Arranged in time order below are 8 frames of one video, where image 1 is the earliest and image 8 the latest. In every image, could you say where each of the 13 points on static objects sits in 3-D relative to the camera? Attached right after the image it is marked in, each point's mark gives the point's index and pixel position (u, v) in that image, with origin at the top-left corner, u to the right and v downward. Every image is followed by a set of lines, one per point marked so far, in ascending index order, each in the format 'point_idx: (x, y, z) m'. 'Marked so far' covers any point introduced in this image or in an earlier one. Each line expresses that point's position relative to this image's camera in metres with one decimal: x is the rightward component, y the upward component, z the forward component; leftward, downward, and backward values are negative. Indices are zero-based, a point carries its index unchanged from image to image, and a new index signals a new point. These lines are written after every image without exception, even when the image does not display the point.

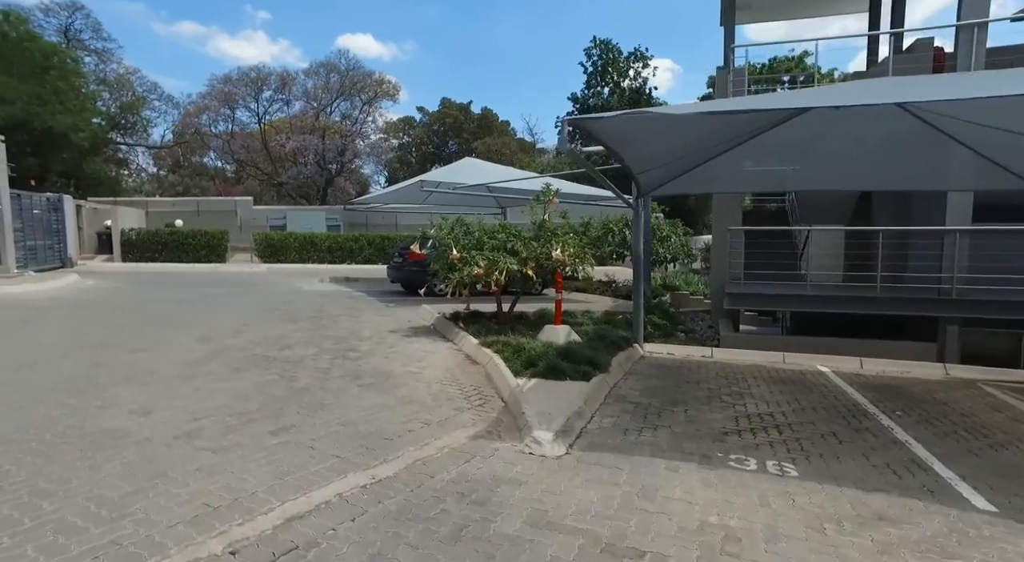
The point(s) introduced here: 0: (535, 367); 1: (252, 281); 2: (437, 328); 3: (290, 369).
0: (+0.2, -0.9, +6.4) m
1: (-7.9, 0.0, +18.9) m
2: (-1.1, -0.7, +9.2) m
3: (-2.3, -0.9, +6.5) m
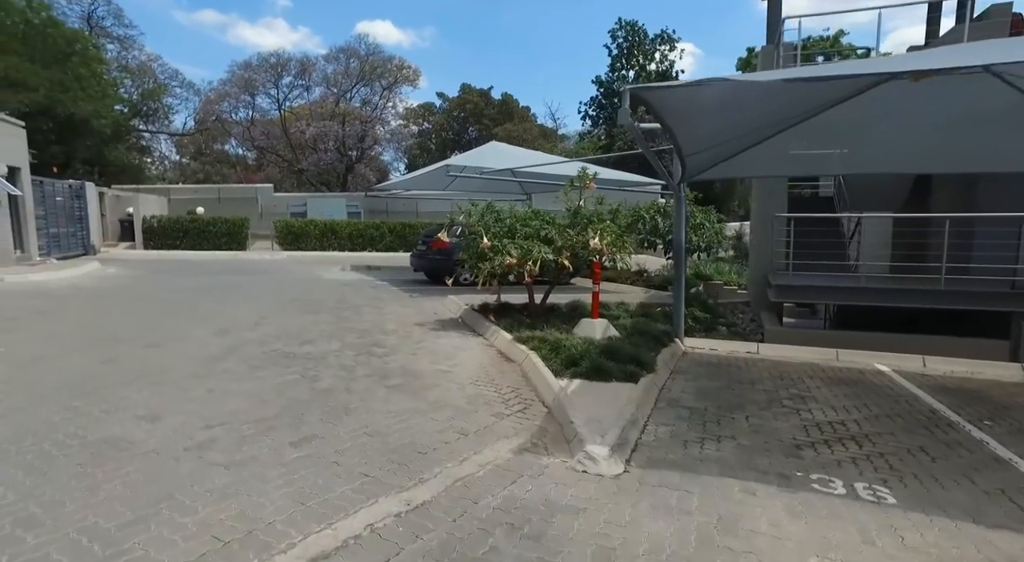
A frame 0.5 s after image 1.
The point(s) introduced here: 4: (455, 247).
0: (+0.6, -0.8, +5.9) m
1: (-7.1, +0.3, +18.5) m
2: (-0.6, -0.6, +8.7) m
3: (-1.9, -0.8, +6.0) m
4: (-1.3, +0.7, +14.0) m
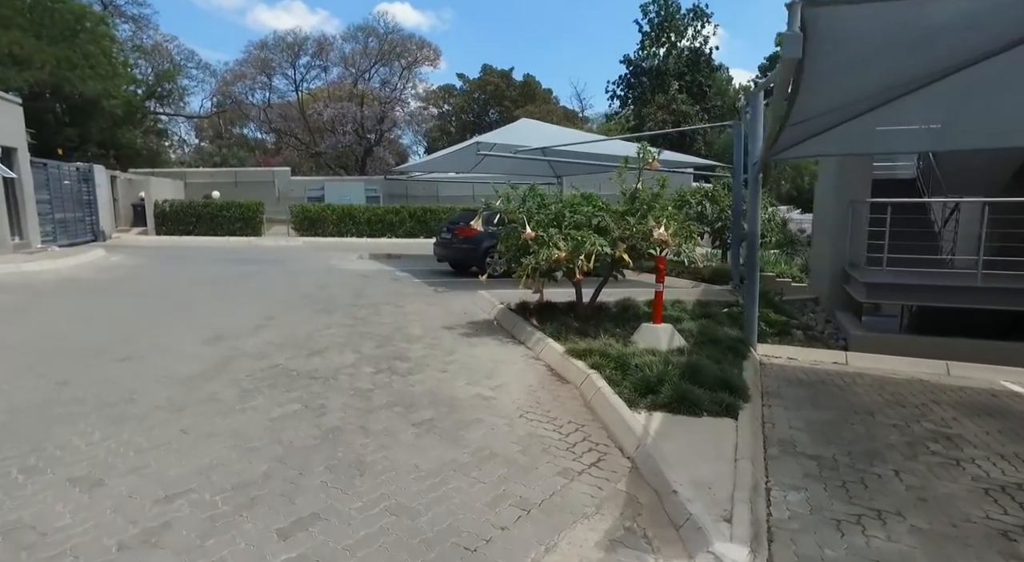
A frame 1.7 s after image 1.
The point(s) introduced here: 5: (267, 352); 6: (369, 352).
0: (+1.1, -0.9, +4.6) m
1: (-6.3, +0.7, +17.4) m
2: (-0.1, -0.5, +7.4) m
3: (-1.5, -0.9, +4.8) m
4: (-0.6, +0.9, +12.8) m
5: (-2.3, -0.7, +5.9) m
6: (-1.4, -0.7, +6.1) m
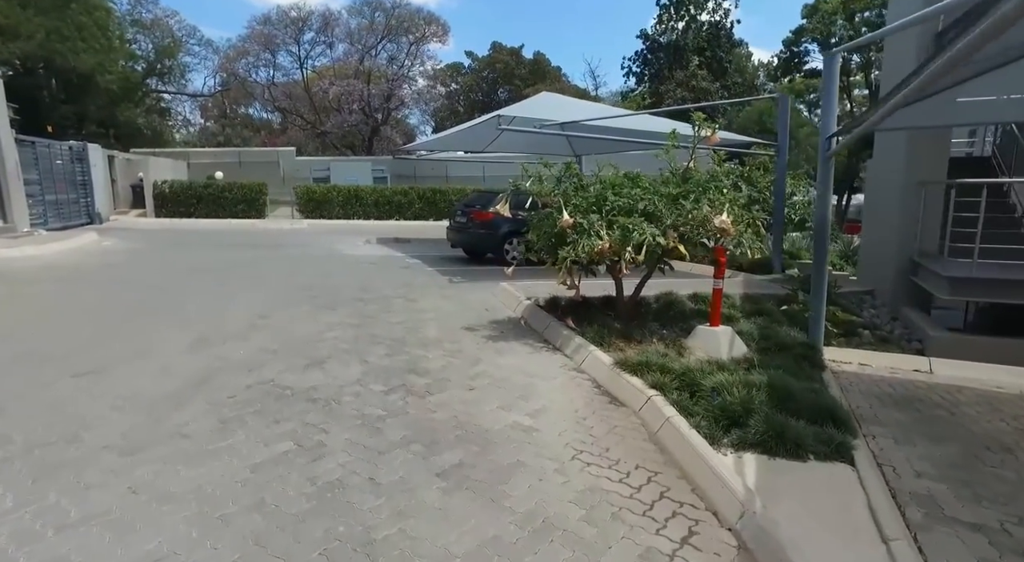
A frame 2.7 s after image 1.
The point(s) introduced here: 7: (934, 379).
0: (+1.3, -0.9, +3.6) m
1: (-5.9, +1.0, +16.5) m
2: (+0.2, -0.5, +6.4) m
3: (-1.2, -0.9, +3.8) m
4: (-0.2, +1.2, +11.7) m
5: (-2.0, -0.6, +4.9) m
6: (-1.1, -0.7, +5.1) m
7: (+4.1, -1.0, +6.0) m
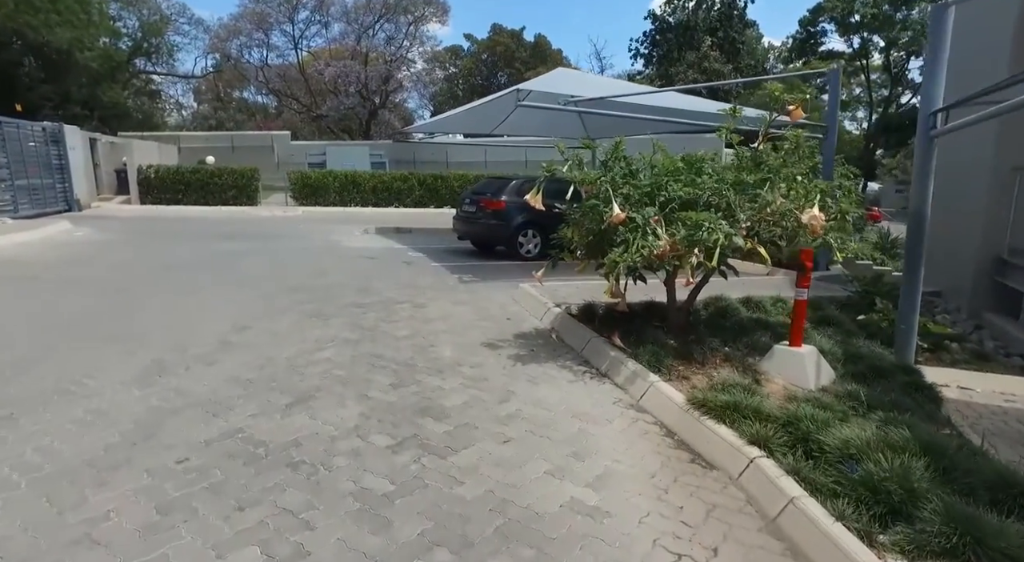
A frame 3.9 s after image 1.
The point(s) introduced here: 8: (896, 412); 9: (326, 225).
0: (+1.6, -1.0, +2.5) m
1: (-5.6, +1.2, +15.3) m
2: (+0.5, -0.5, +5.3) m
3: (-0.9, -1.0, +2.7) m
4: (0.0, +1.2, +10.5) m
5: (-1.8, -0.7, +3.8) m
6: (-0.8, -0.8, +4.0) m
7: (+4.3, -1.0, +4.8) m
8: (+2.3, -0.8, +3.7) m
9: (-5.1, +1.5, +16.9) m
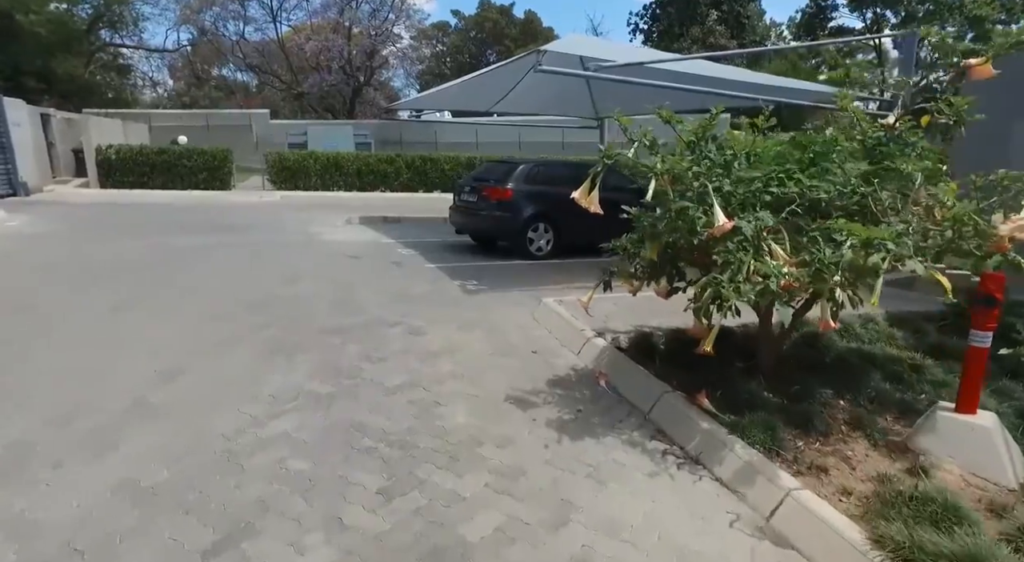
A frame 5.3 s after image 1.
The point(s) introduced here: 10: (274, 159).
0: (+1.9, -1.3, +1.0) m
1: (-5.6, +1.3, +13.6) m
2: (+0.7, -0.7, +3.8) m
3: (-0.6, -1.2, +1.1) m
4: (+0.2, +1.2, +9.0) m
5: (-1.5, -1.0, +2.2) m
6: (-0.6, -1.0, +2.4) m
7: (+4.6, -1.2, +3.4) m
8: (+2.6, -1.0, +2.3) m
9: (-5.1, +1.7, +15.2) m
10: (-7.4, +3.7, +19.1) m
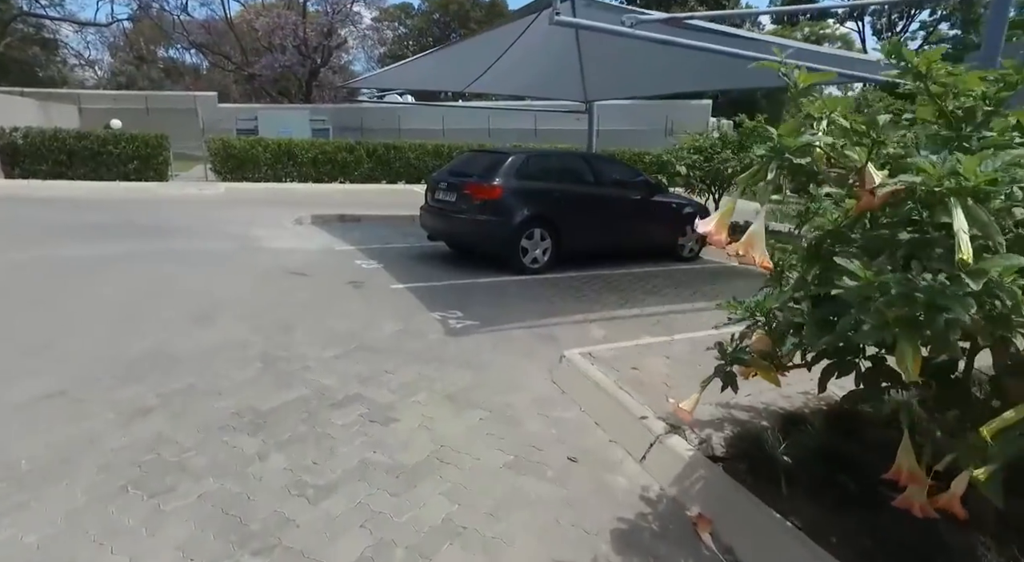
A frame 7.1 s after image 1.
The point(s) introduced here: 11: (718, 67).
0: (+2.2, -1.6, -0.7) m
1: (-6.0, +1.1, +11.4) m
2: (+0.9, -1.0, +2.0) m
3: (-0.3, -1.6, -0.7) m
4: (0.0, +0.9, +7.1) m
5: (-1.2, -1.3, +0.3) m
6: (-0.3, -1.3, +0.6) m
7: (+4.8, -1.5, +1.9) m
8: (+2.9, -1.4, +0.6) m
9: (-5.6, +1.5, +13.0) m
10: (-8.1, +3.6, +16.8) m
11: (+2.7, +2.9, +8.3) m
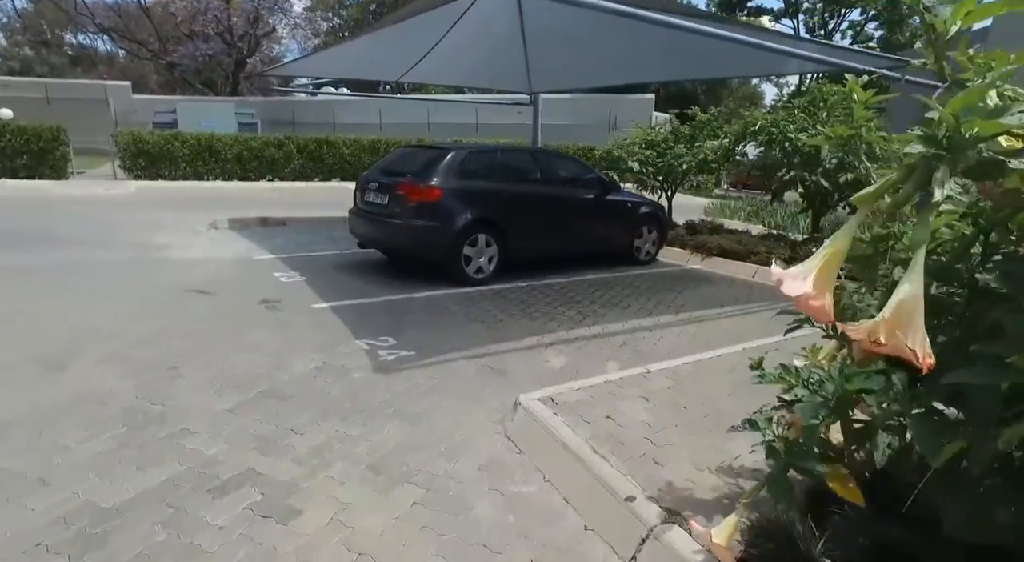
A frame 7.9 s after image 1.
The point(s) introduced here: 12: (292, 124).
0: (+2.4, -1.8, -1.3) m
1: (-7.0, +0.9, +10.0) m
2: (+0.8, -1.2, +1.2) m
3: (-0.1, -1.8, -1.5) m
4: (-0.6, +0.8, +6.3) m
5: (-1.2, -1.5, -0.6) m
6: (-0.3, -1.5, -0.2) m
7: (+4.7, -1.6, +1.5) m
8: (+2.9, -1.5, +0.1) m
9: (-6.7, +1.3, +11.6) m
10: (-9.6, +3.4, +15.1) m
11: (+2.0, +2.8, +7.7) m
12: (-7.2, +5.1, +20.1) m
